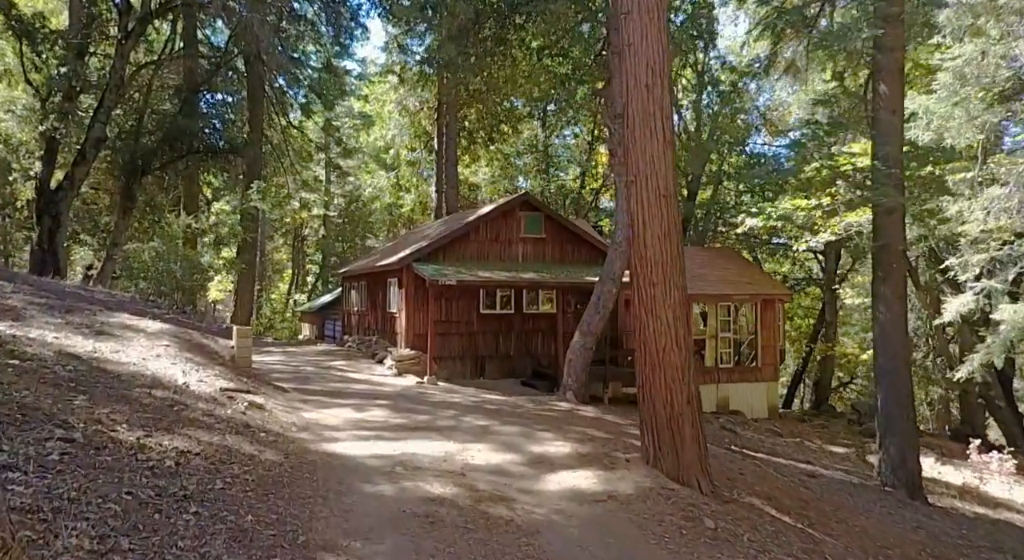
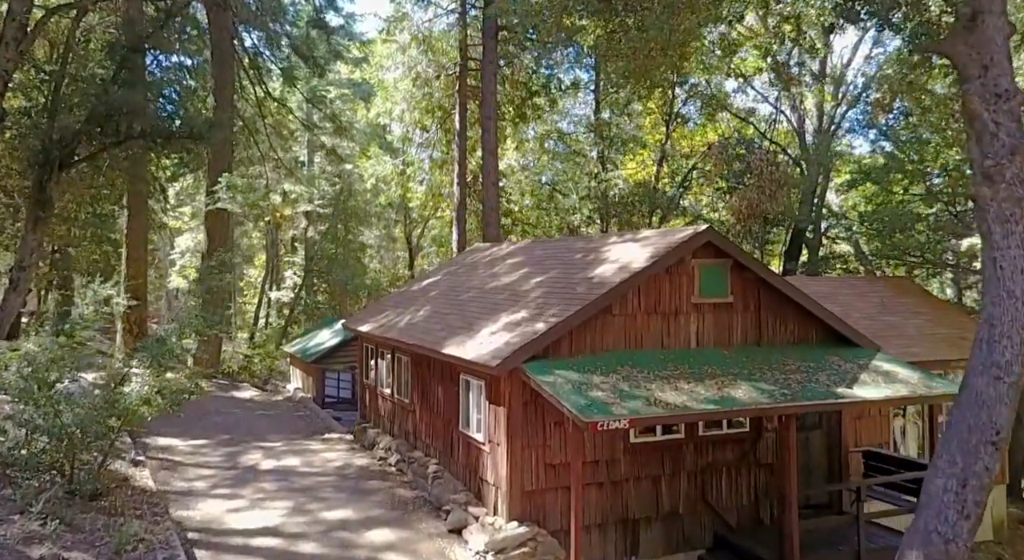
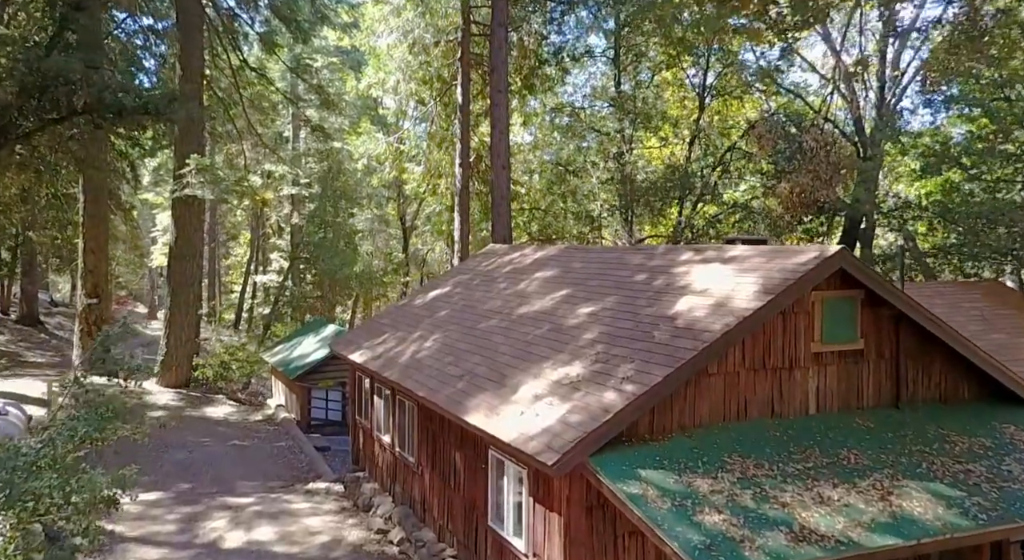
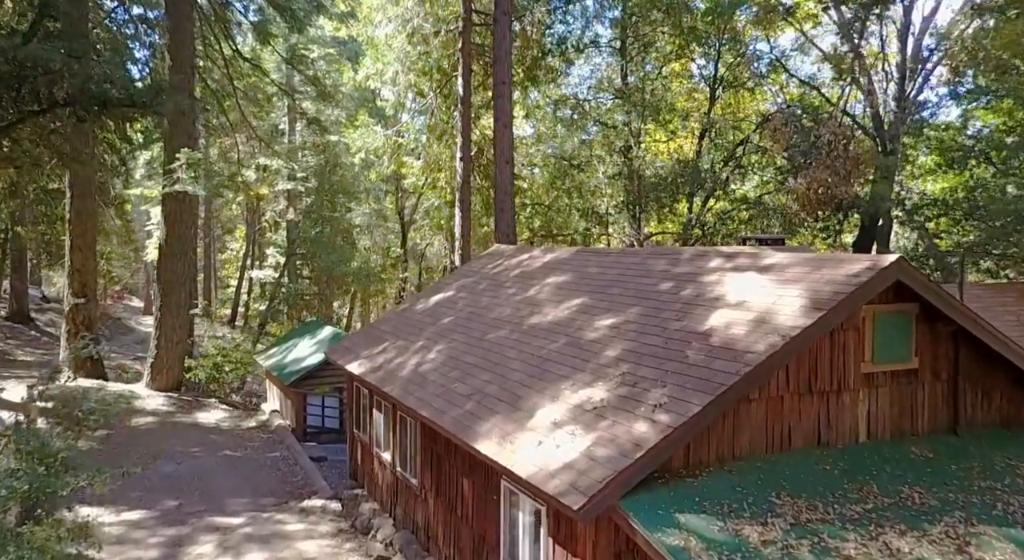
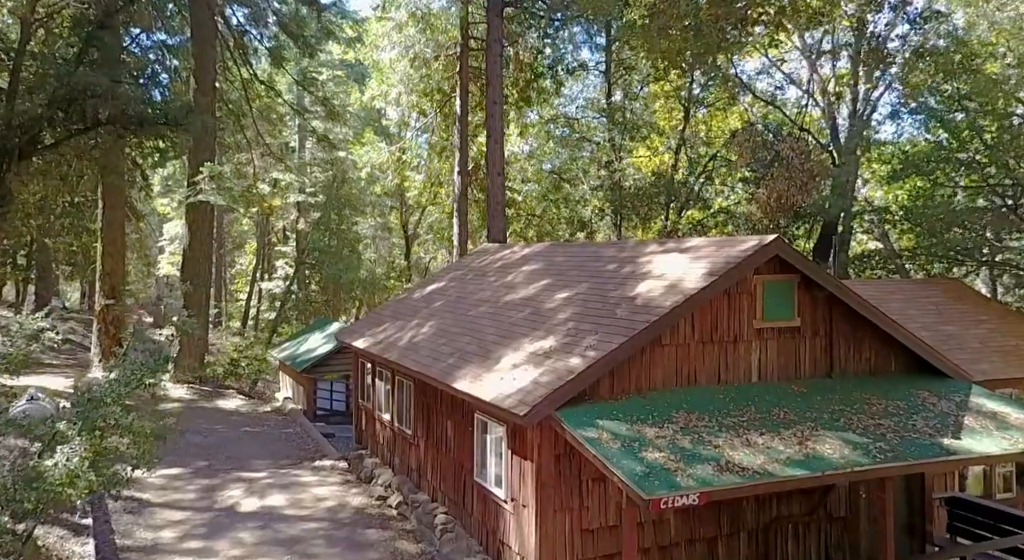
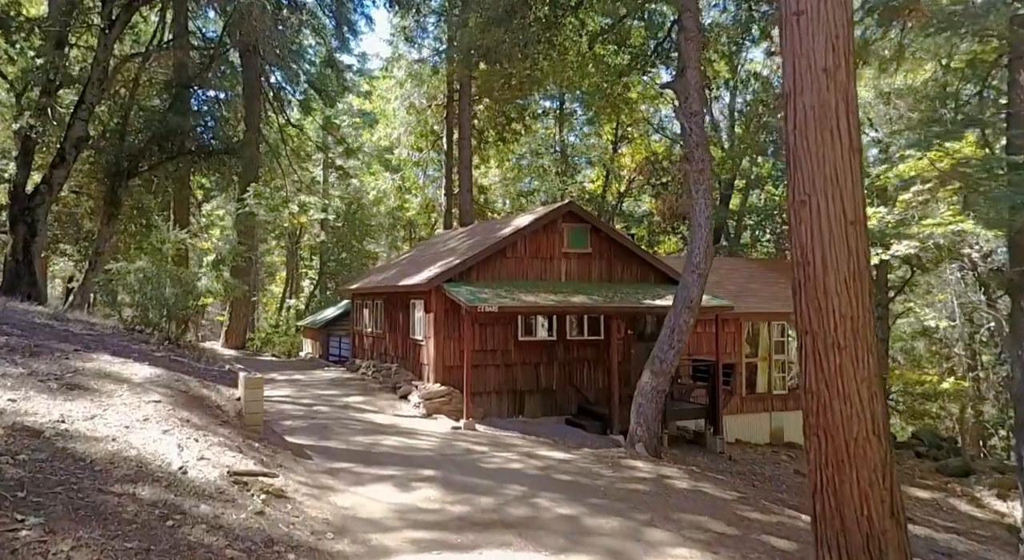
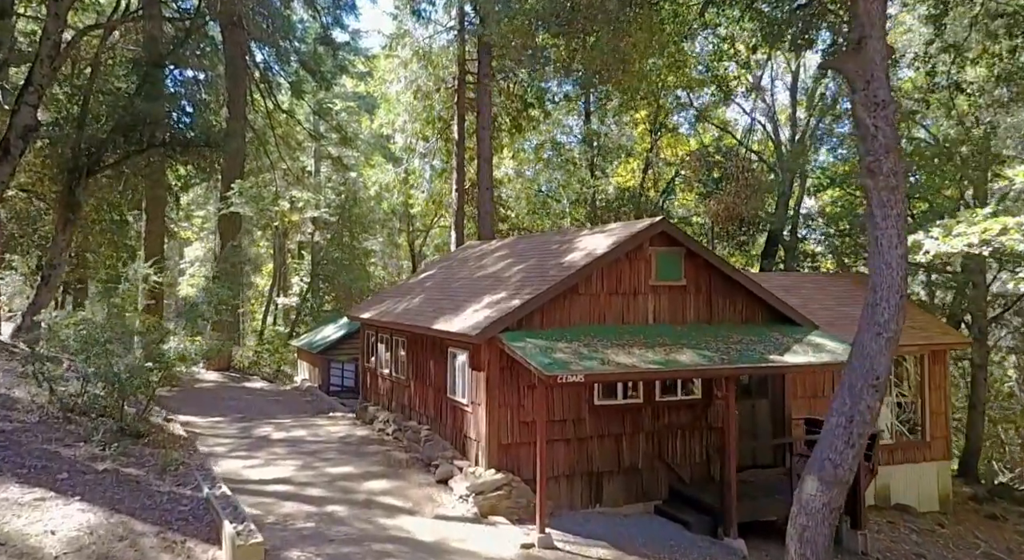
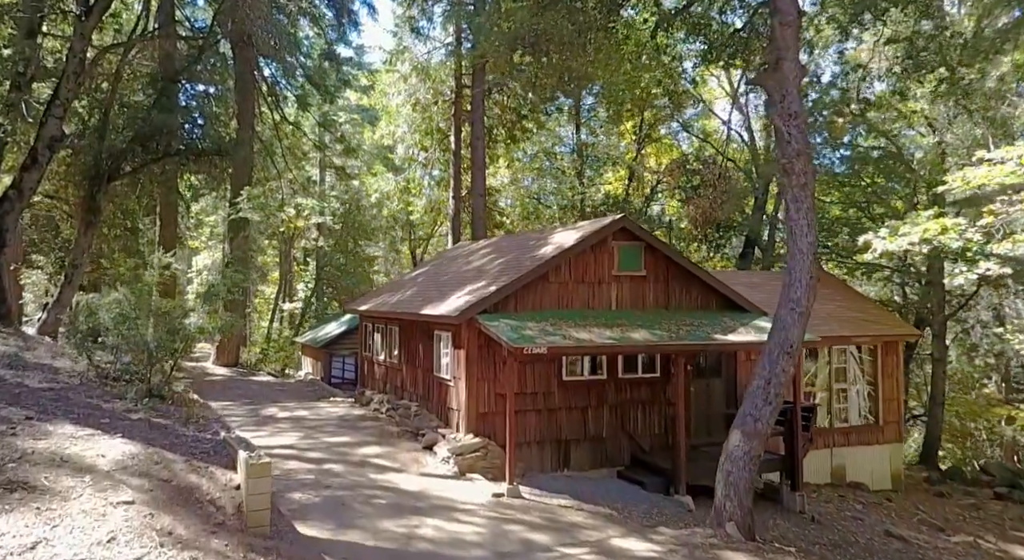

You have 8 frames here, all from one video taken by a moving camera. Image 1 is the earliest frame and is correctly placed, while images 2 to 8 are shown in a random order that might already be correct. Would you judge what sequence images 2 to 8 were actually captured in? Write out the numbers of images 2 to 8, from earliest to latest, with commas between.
6, 8, 7, 2, 5, 3, 4
